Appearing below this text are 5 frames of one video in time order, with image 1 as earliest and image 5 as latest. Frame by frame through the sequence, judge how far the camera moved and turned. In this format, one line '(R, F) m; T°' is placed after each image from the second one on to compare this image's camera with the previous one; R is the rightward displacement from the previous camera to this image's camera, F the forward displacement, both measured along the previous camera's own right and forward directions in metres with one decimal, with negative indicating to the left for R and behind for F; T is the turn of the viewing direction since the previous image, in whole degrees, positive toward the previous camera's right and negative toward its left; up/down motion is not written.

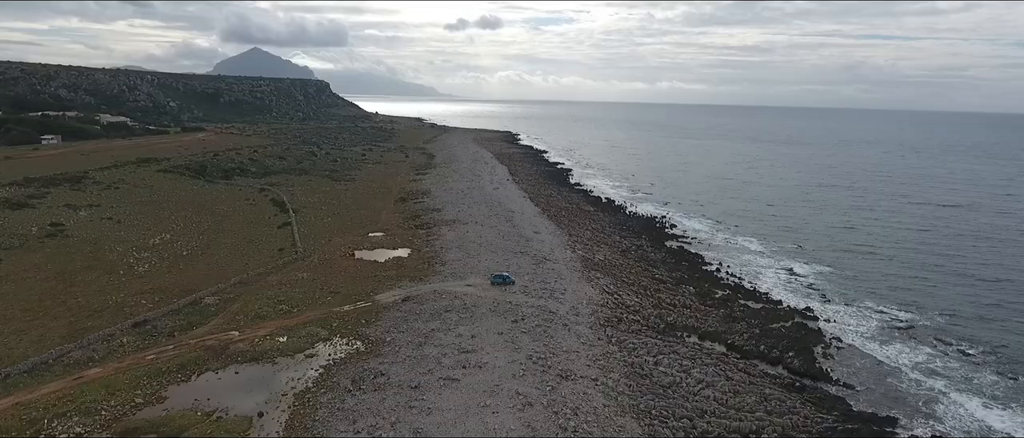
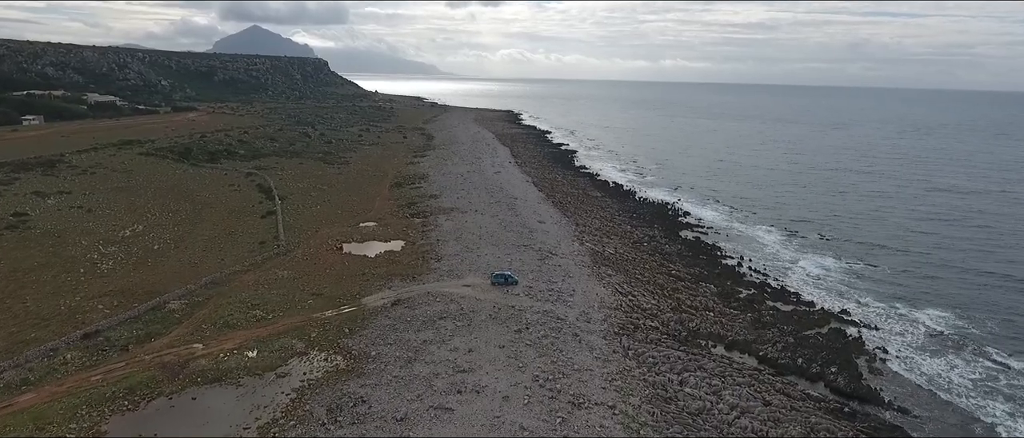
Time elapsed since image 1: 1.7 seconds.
(-0.1, +3.2) m; 0°
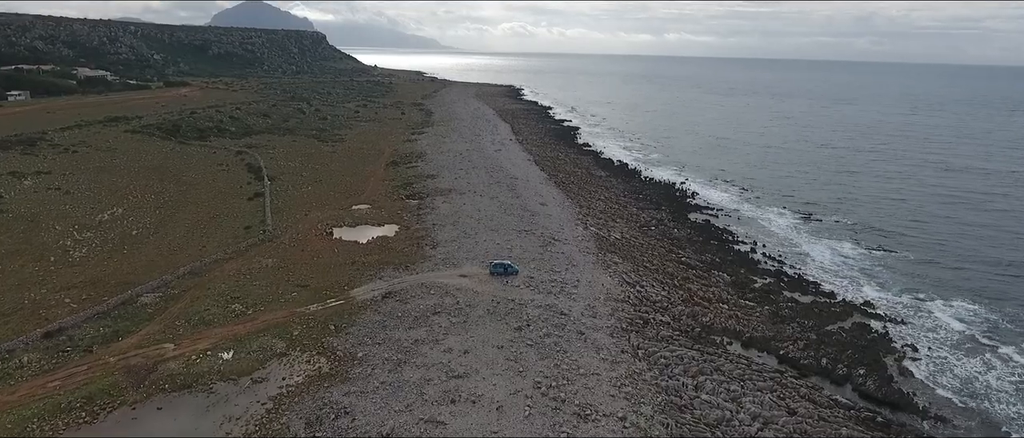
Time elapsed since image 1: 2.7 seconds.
(+0.1, +2.0) m; 0°
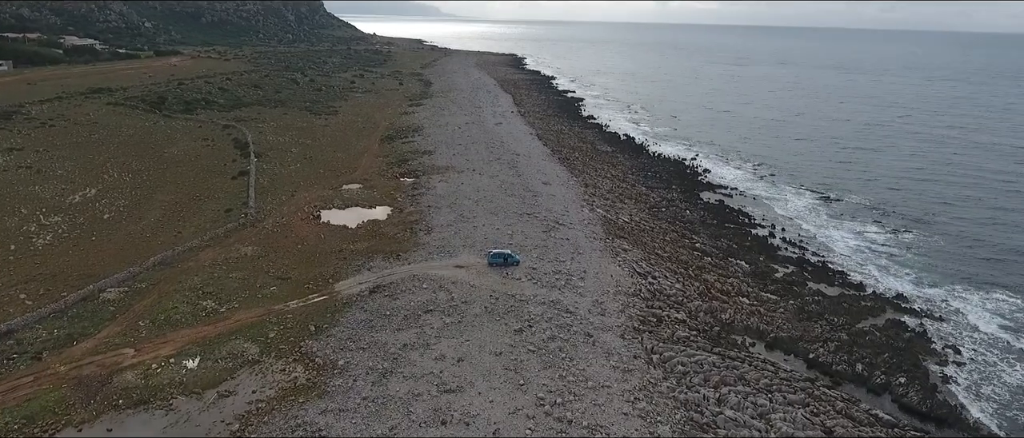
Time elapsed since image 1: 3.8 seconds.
(+0.1, +2.3) m; 0°
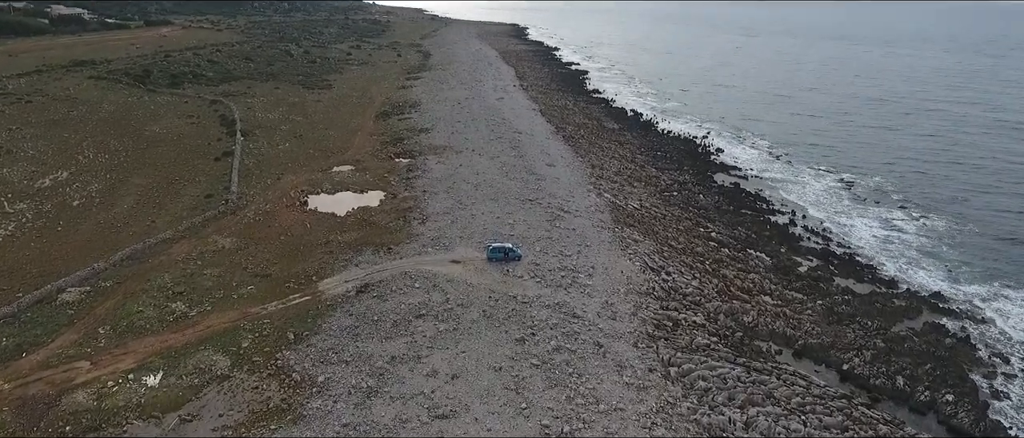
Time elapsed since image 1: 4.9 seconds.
(0.0, +2.1) m; 0°
